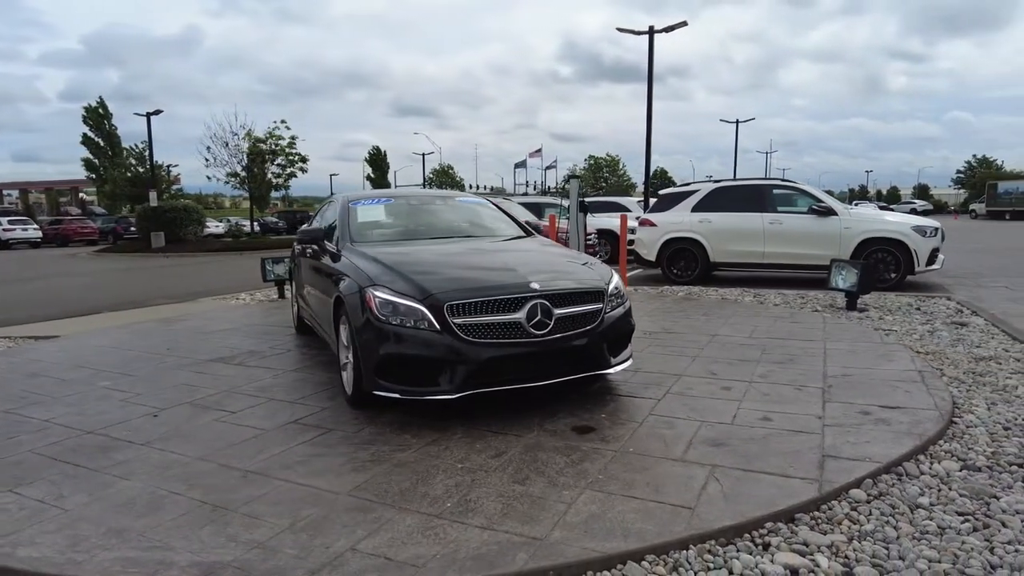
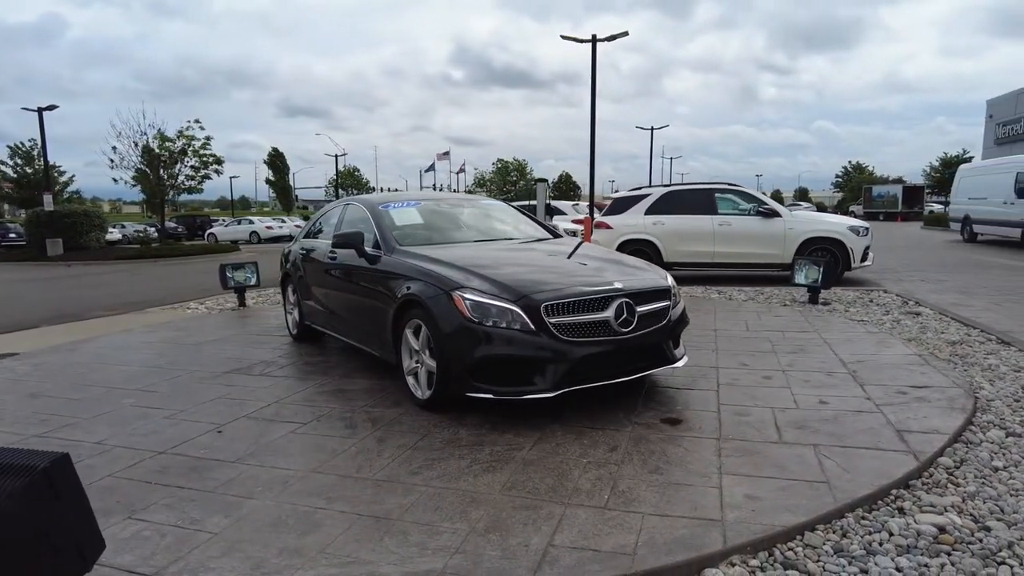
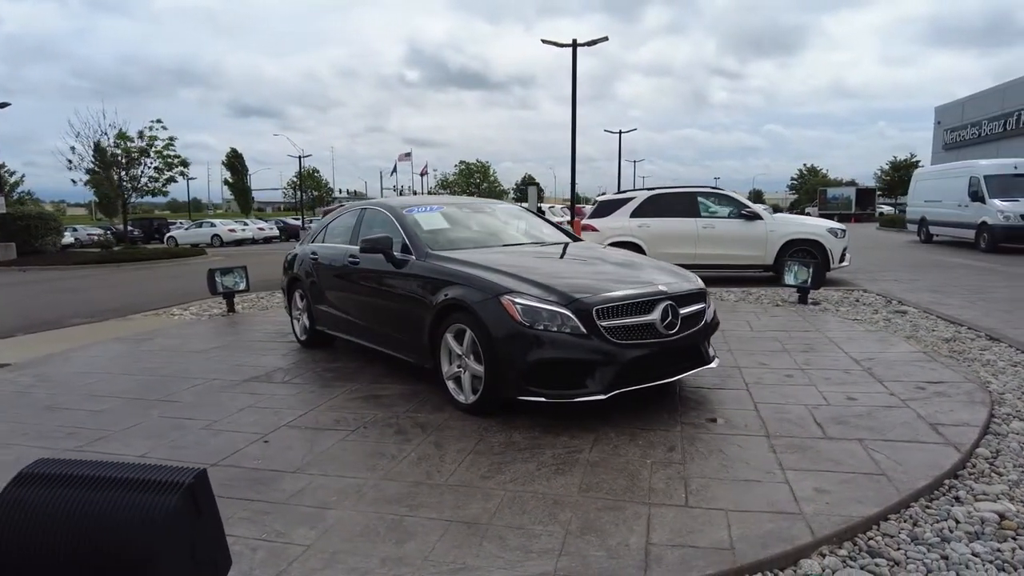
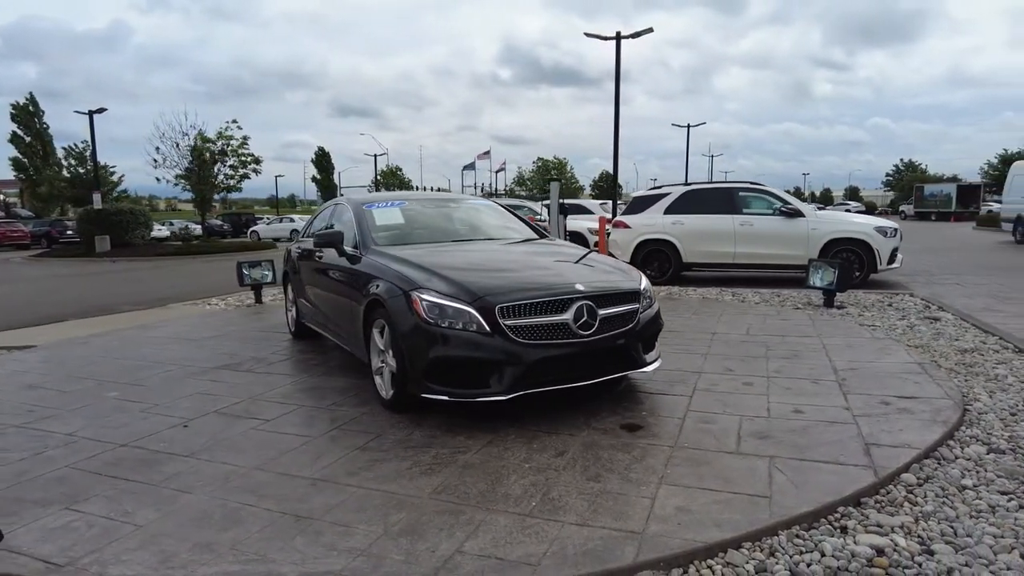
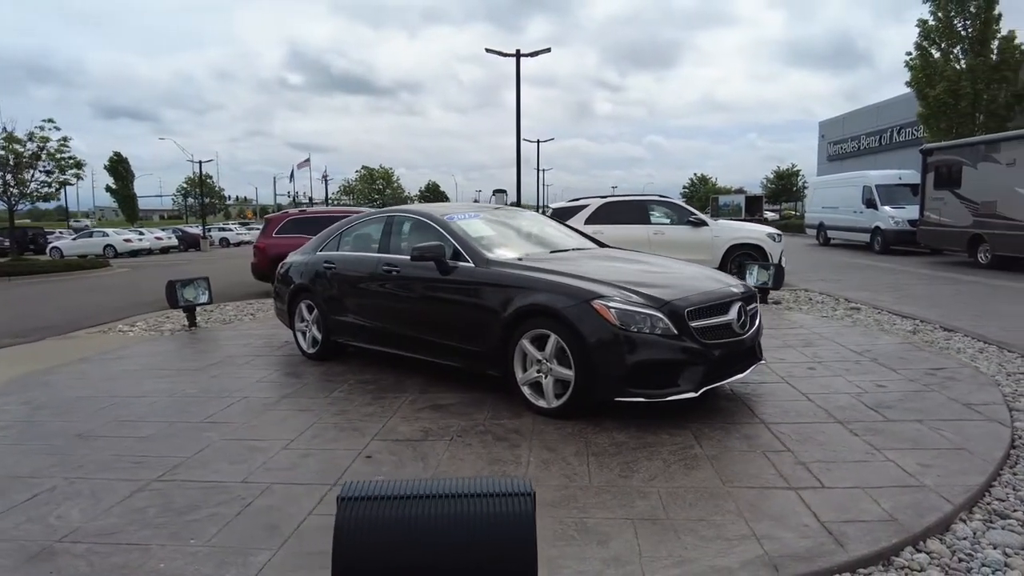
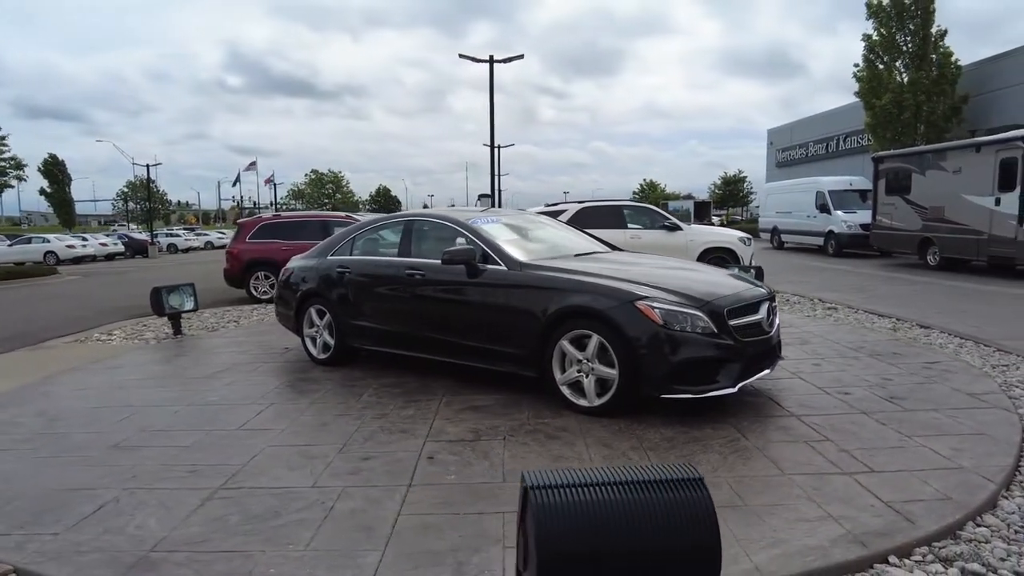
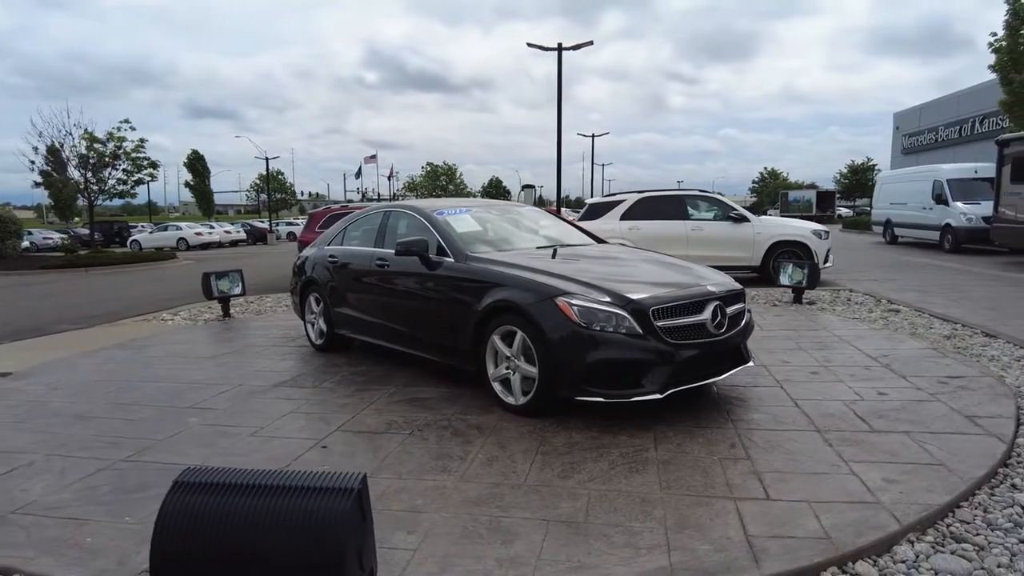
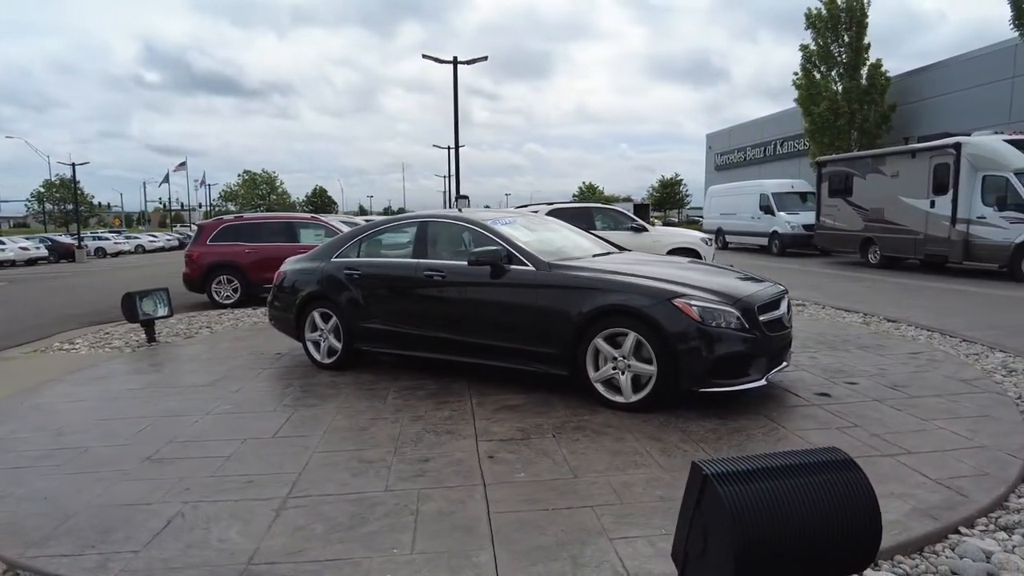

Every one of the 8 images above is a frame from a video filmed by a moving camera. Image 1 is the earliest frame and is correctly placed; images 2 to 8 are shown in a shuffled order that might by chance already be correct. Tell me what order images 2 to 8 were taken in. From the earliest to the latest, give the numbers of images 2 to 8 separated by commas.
4, 2, 3, 7, 5, 6, 8
